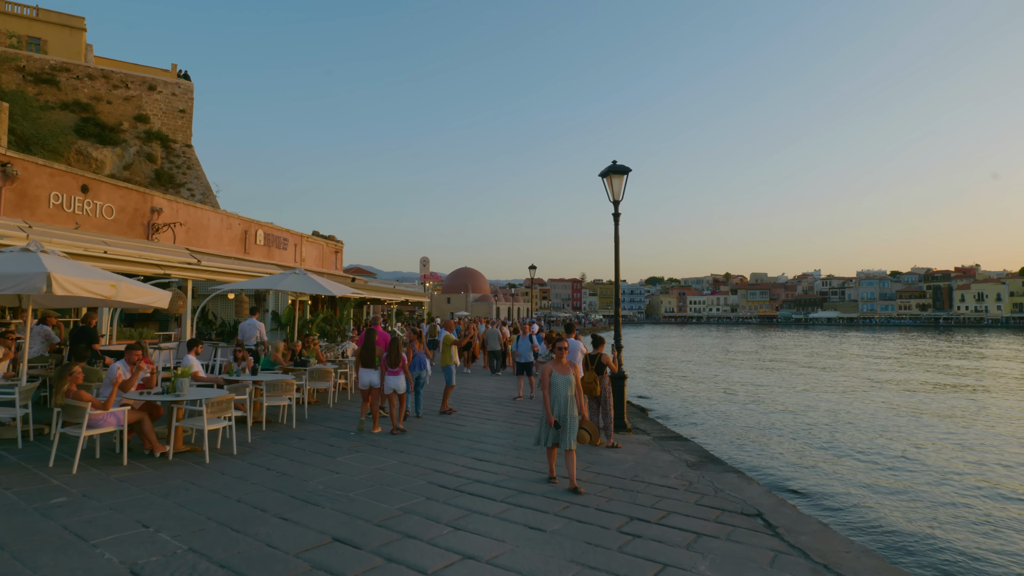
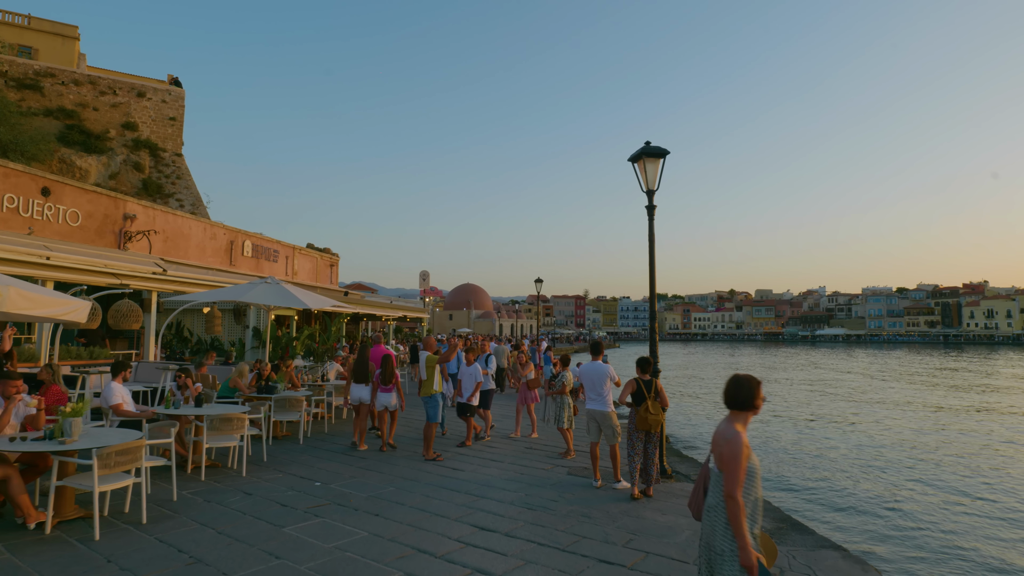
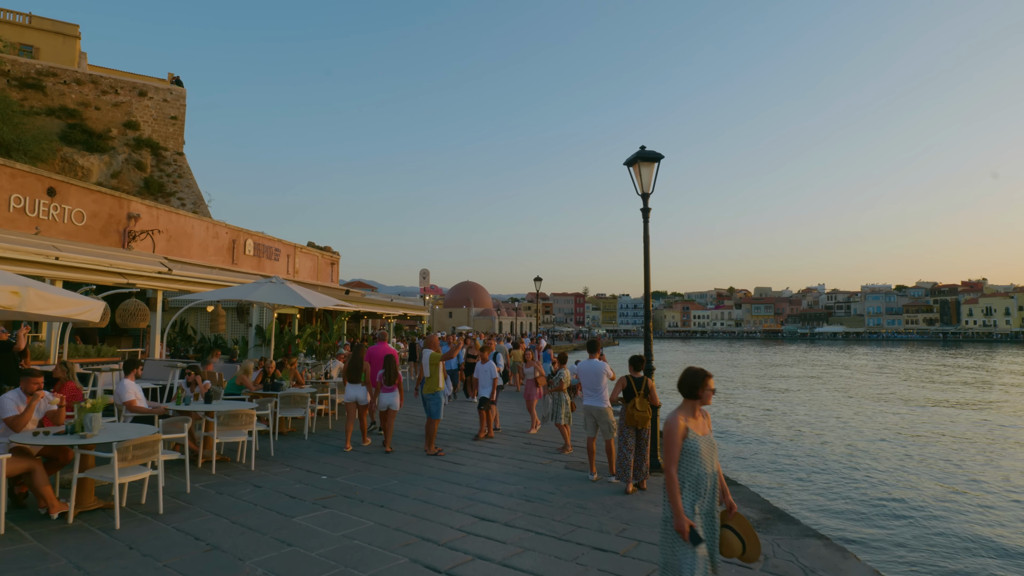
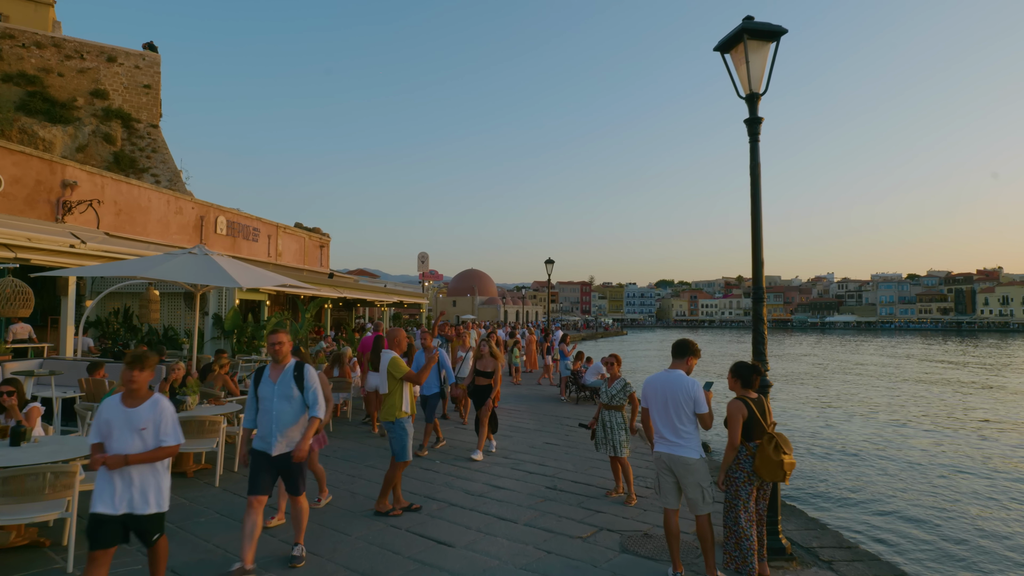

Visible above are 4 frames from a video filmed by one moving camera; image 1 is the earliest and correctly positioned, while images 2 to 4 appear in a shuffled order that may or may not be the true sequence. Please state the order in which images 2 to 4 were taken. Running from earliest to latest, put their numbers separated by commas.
3, 2, 4
